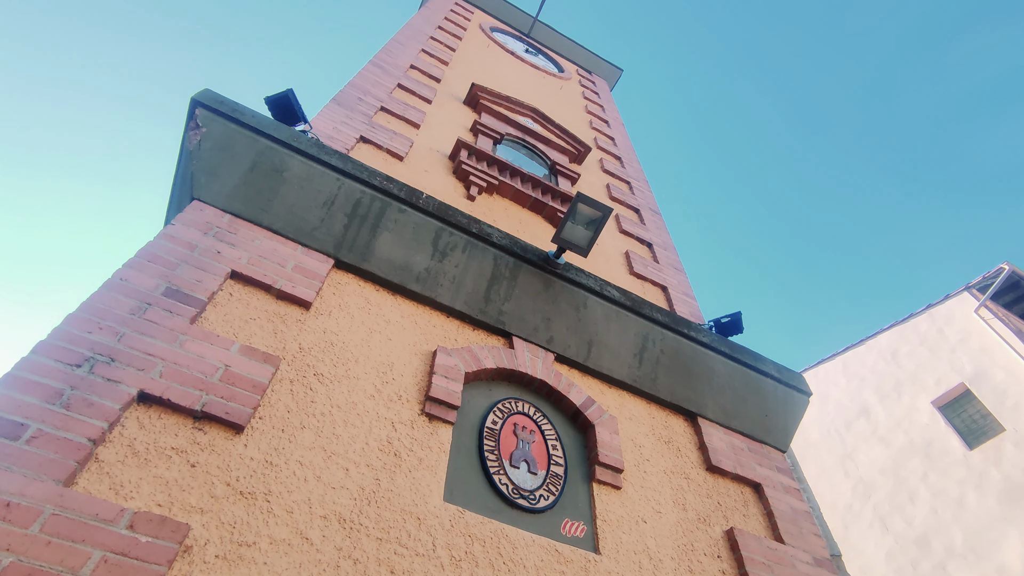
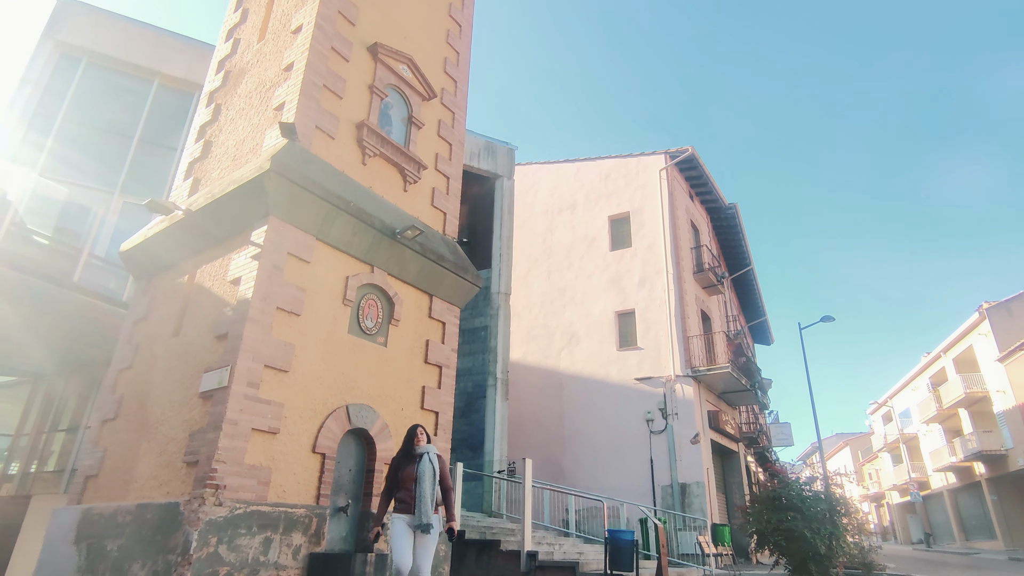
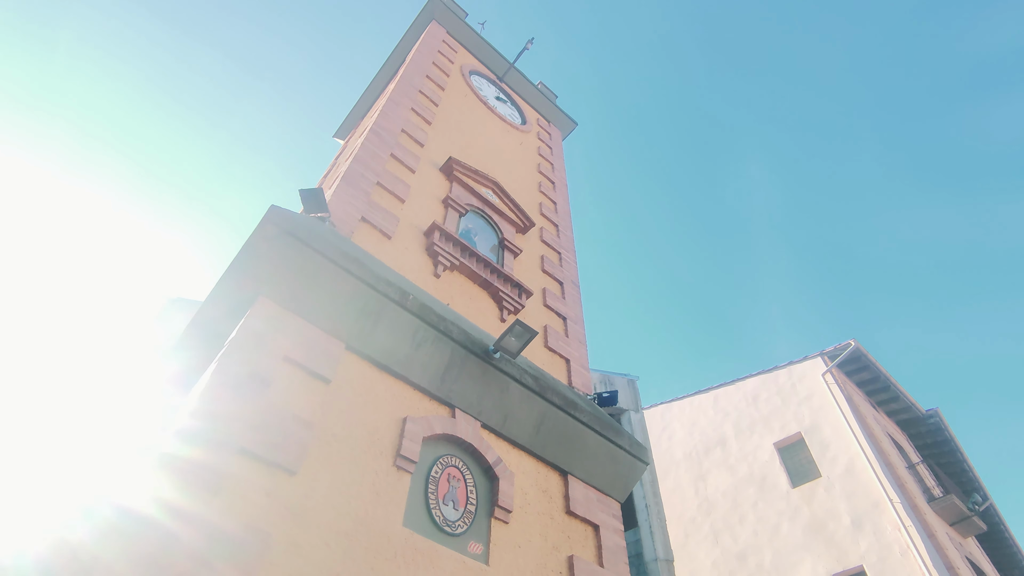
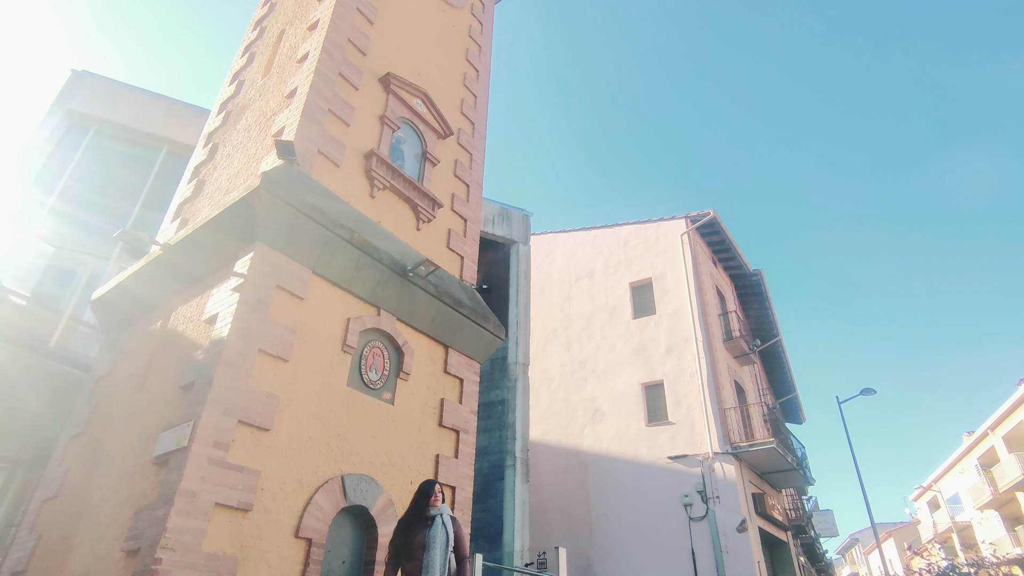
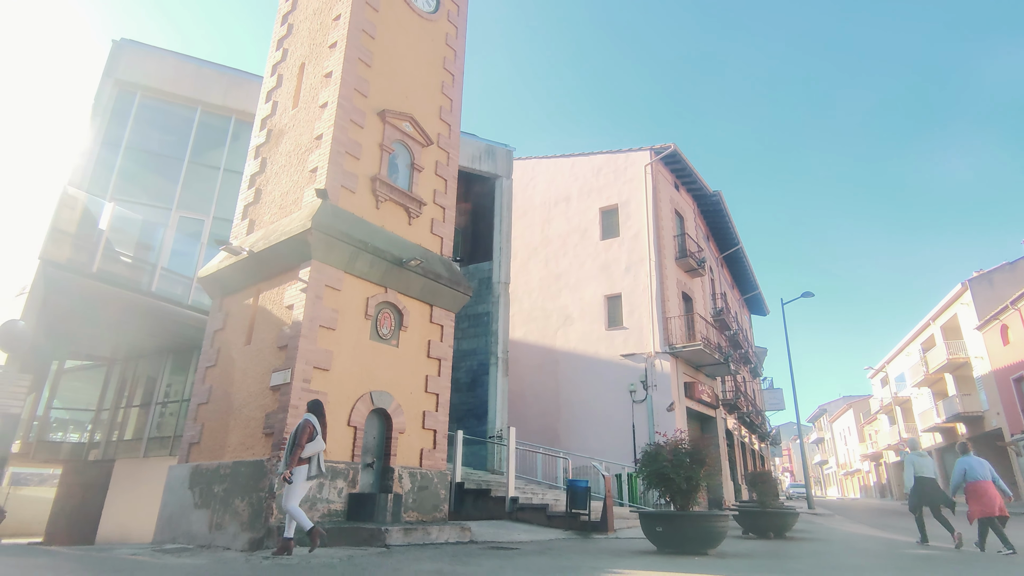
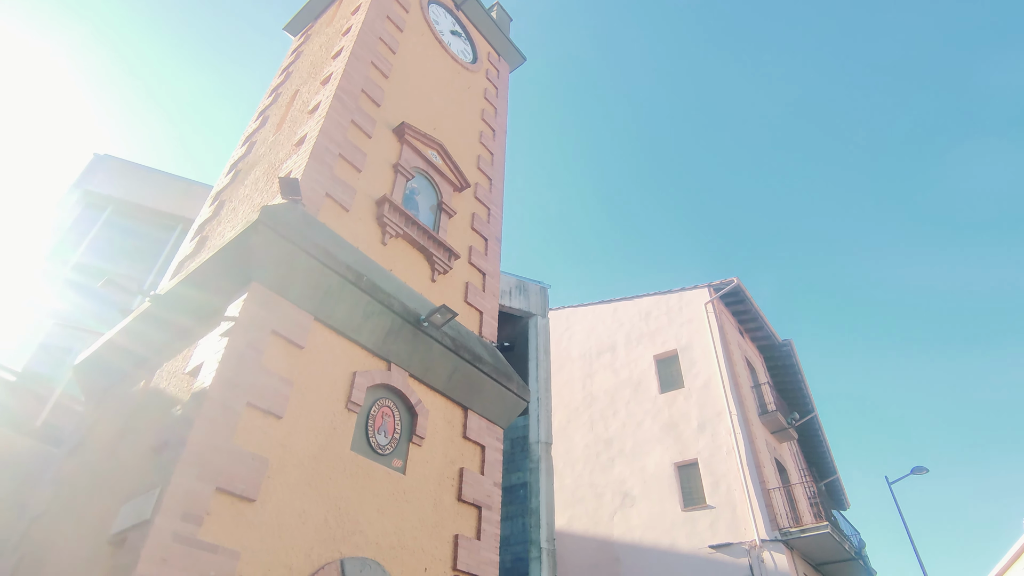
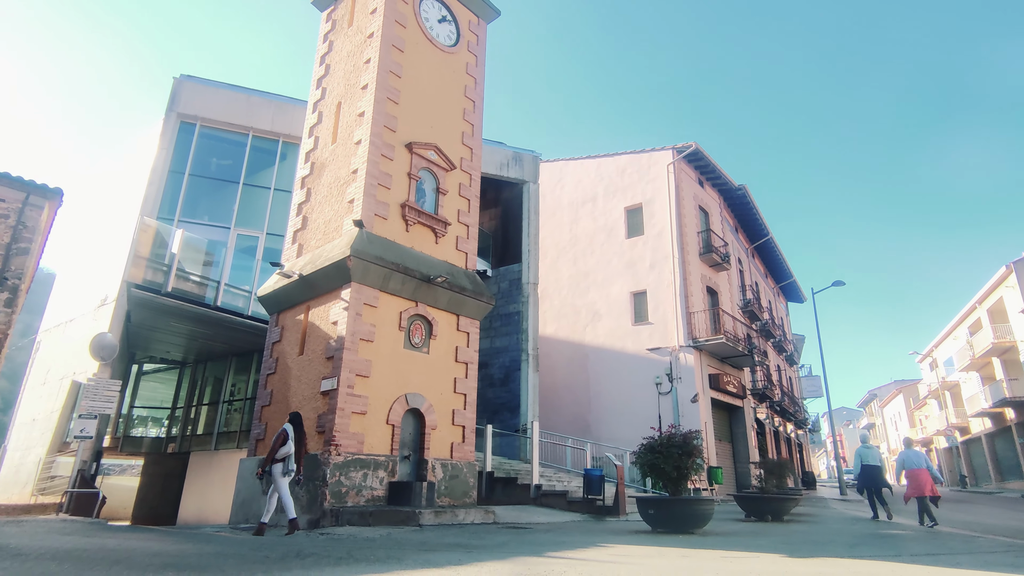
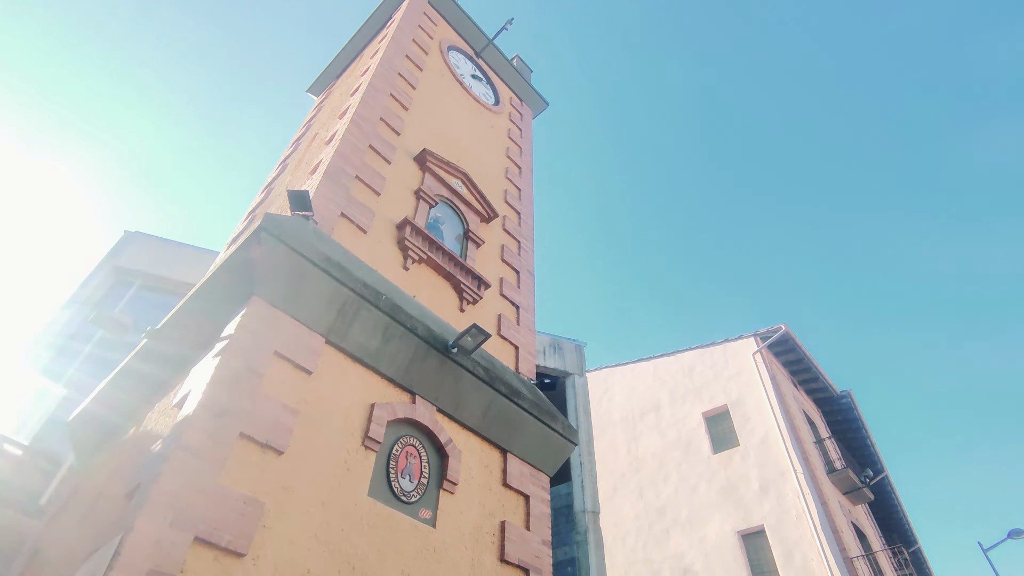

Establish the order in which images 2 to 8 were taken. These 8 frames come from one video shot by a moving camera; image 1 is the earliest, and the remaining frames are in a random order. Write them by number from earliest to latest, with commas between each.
3, 8, 6, 4, 2, 5, 7
